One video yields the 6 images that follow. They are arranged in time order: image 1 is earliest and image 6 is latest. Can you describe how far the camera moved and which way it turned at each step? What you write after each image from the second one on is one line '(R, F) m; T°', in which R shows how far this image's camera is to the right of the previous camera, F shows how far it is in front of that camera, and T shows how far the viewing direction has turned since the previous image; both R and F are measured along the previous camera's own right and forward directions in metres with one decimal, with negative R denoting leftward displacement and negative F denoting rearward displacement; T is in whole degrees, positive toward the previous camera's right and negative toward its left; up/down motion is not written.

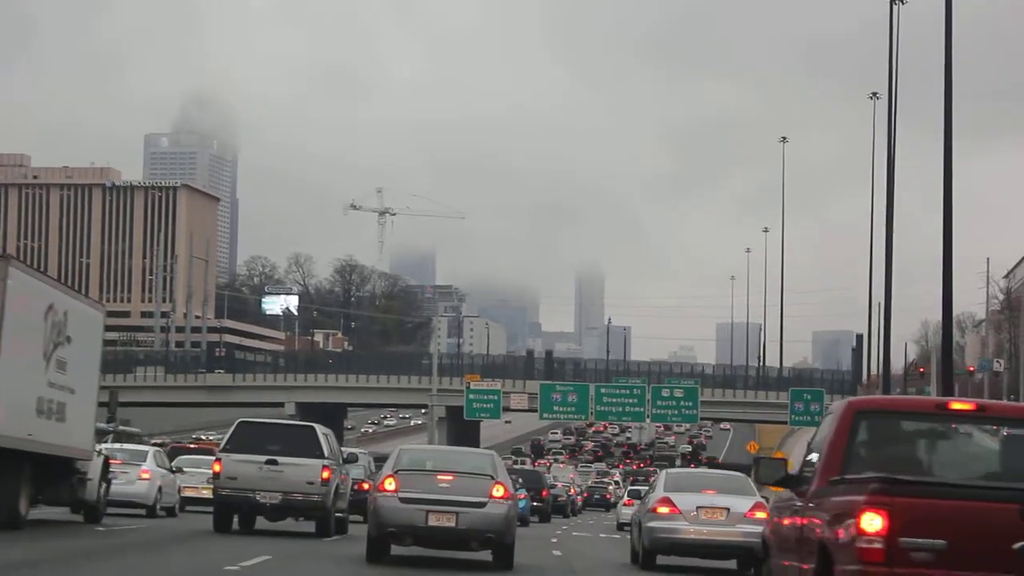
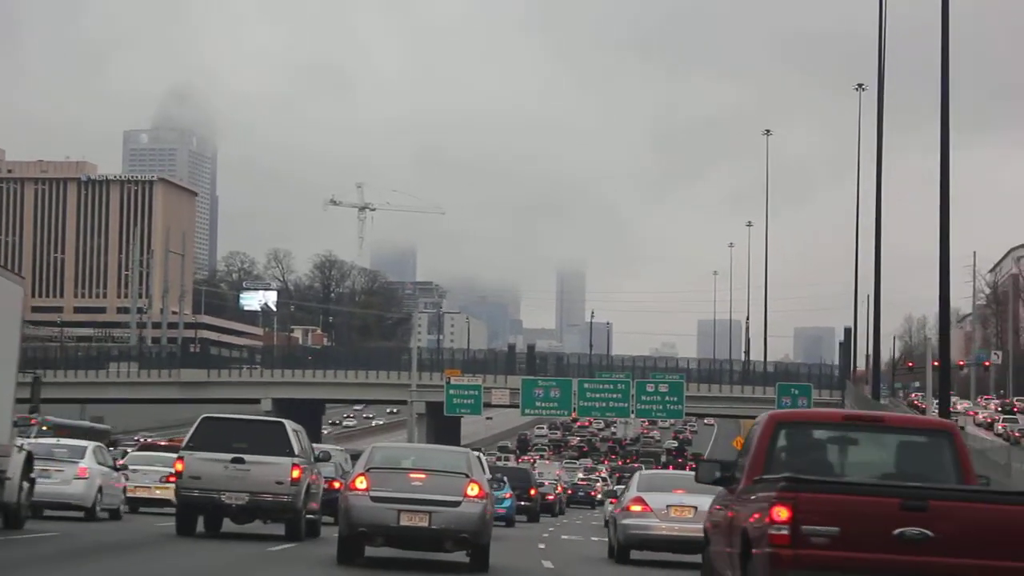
(0.0, +1.6) m; +1°
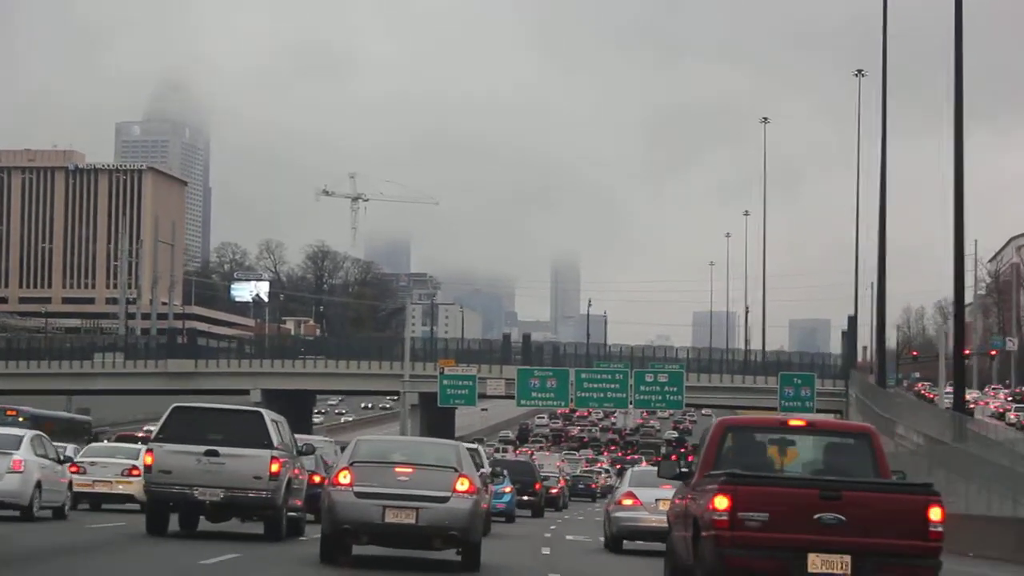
(-0.1, +1.8) m; 0°
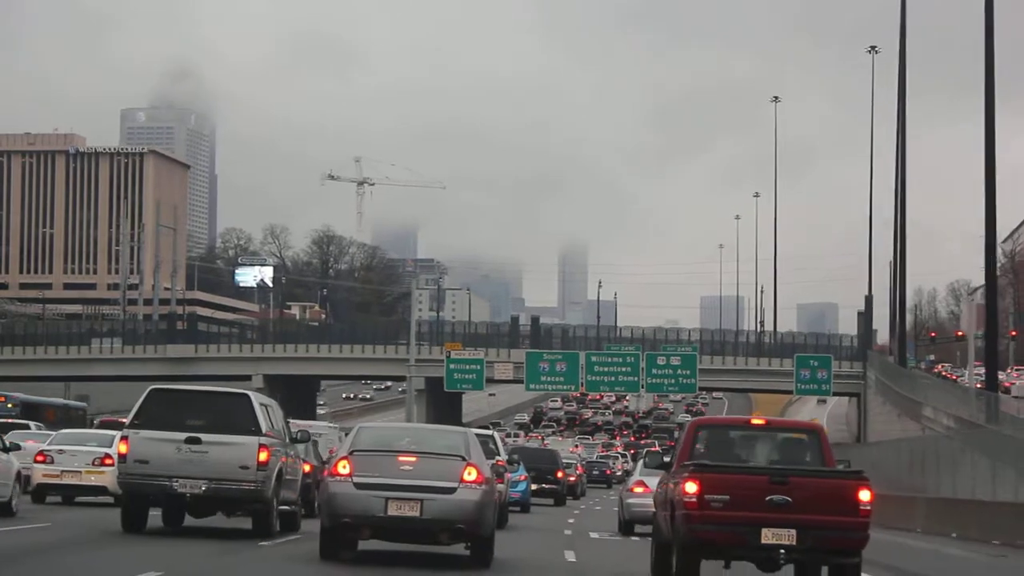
(-0.1, +2.0) m; 0°
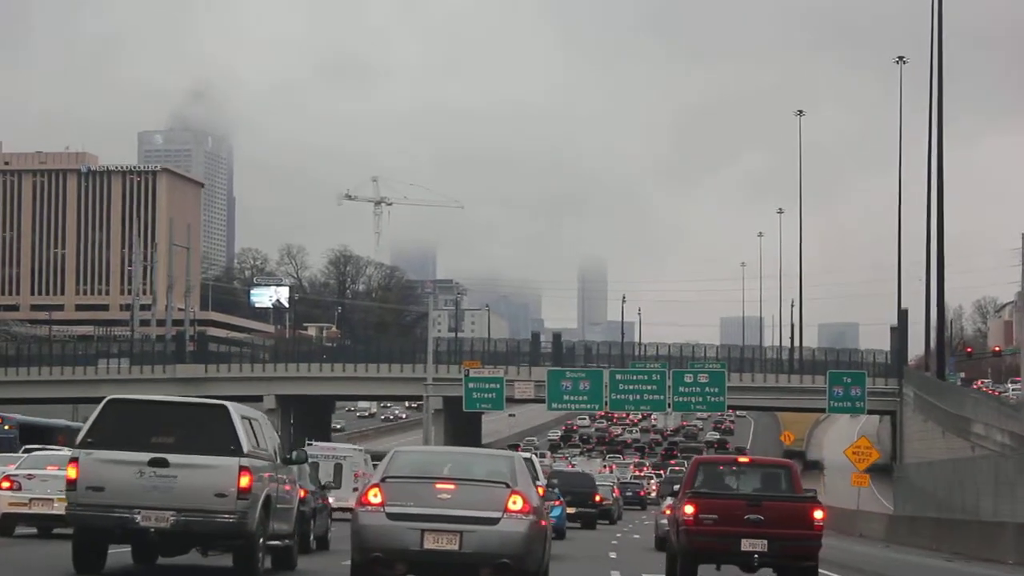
(0.0, +2.6) m; -1°
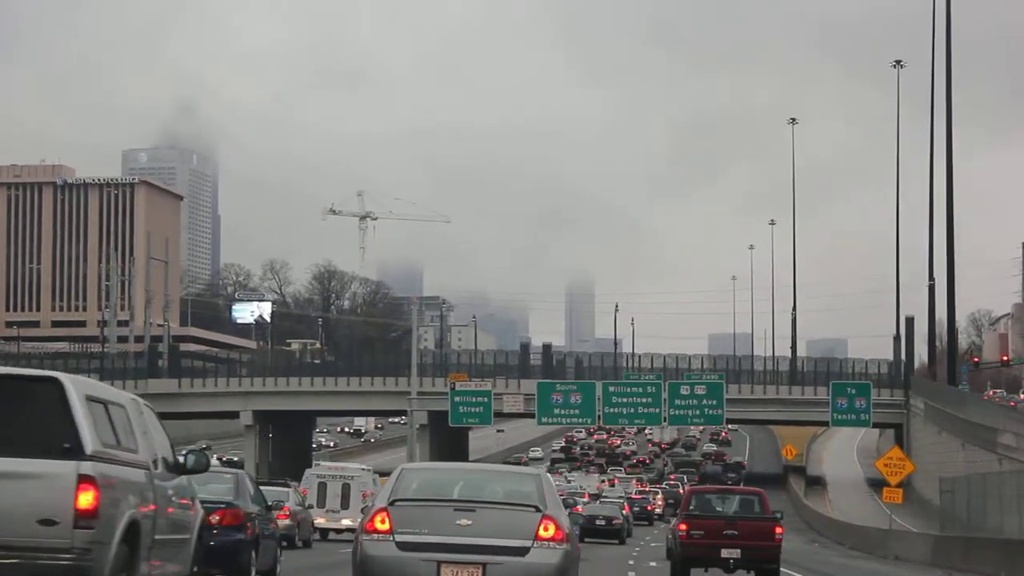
(0.0, +3.1) m; +1°
